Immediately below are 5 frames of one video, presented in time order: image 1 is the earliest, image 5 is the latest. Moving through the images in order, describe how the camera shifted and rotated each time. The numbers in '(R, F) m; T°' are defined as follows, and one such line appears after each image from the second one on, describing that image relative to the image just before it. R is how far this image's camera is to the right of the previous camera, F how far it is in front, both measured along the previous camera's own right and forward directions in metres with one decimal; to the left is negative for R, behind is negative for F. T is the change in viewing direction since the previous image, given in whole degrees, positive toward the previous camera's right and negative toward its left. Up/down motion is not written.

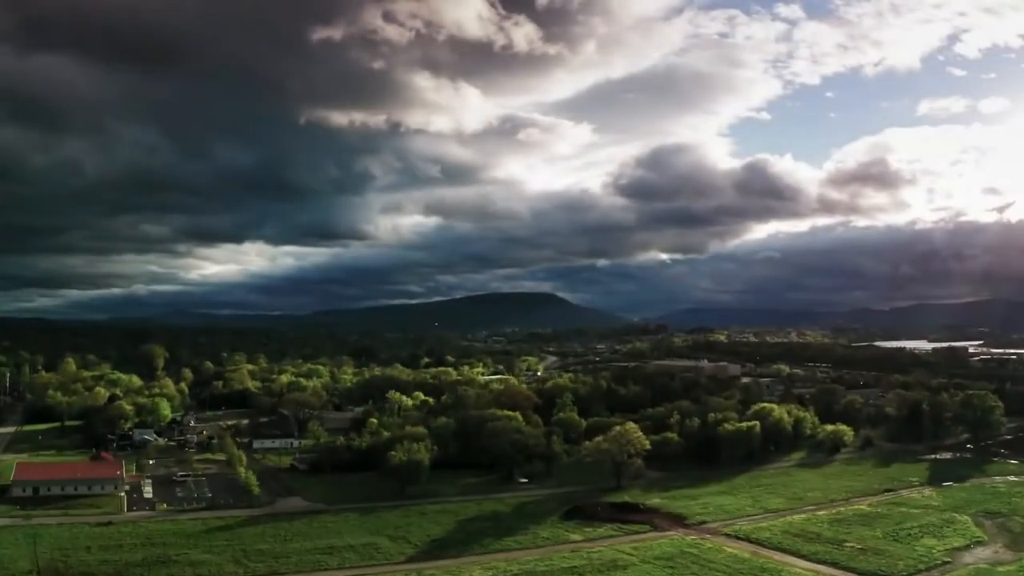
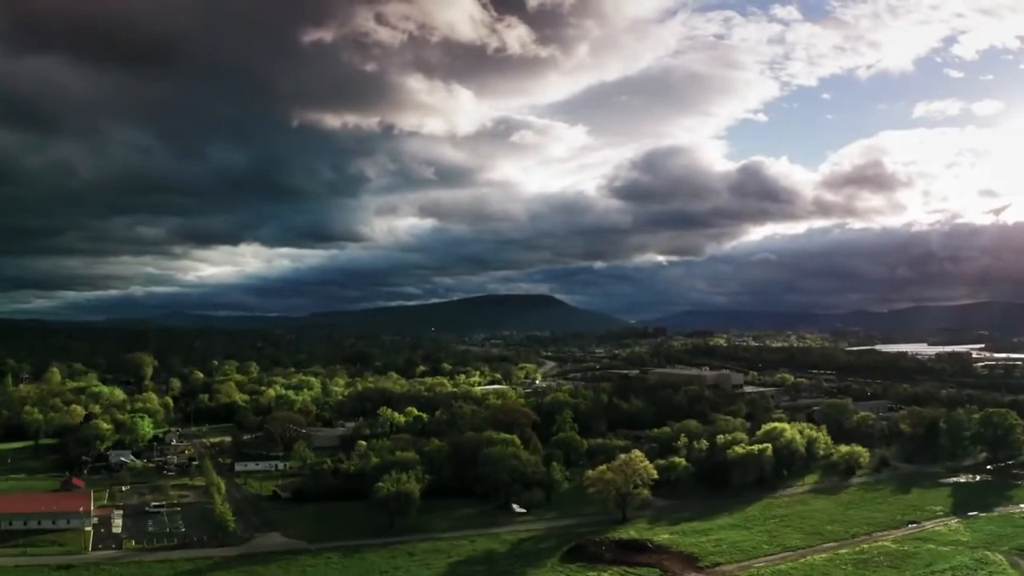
(0.0, +1.4) m; 0°
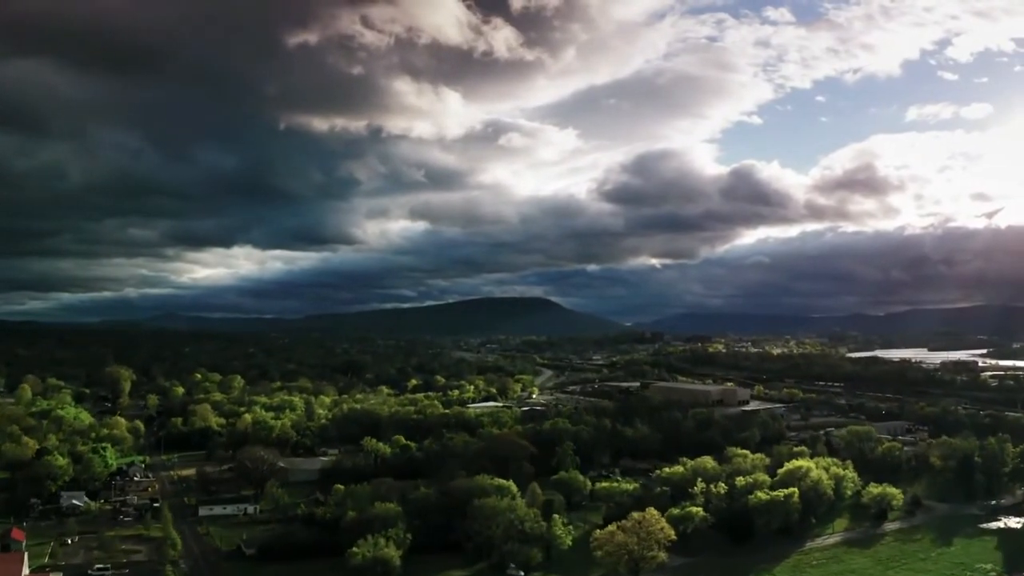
(0.0, +2.5) m; 0°
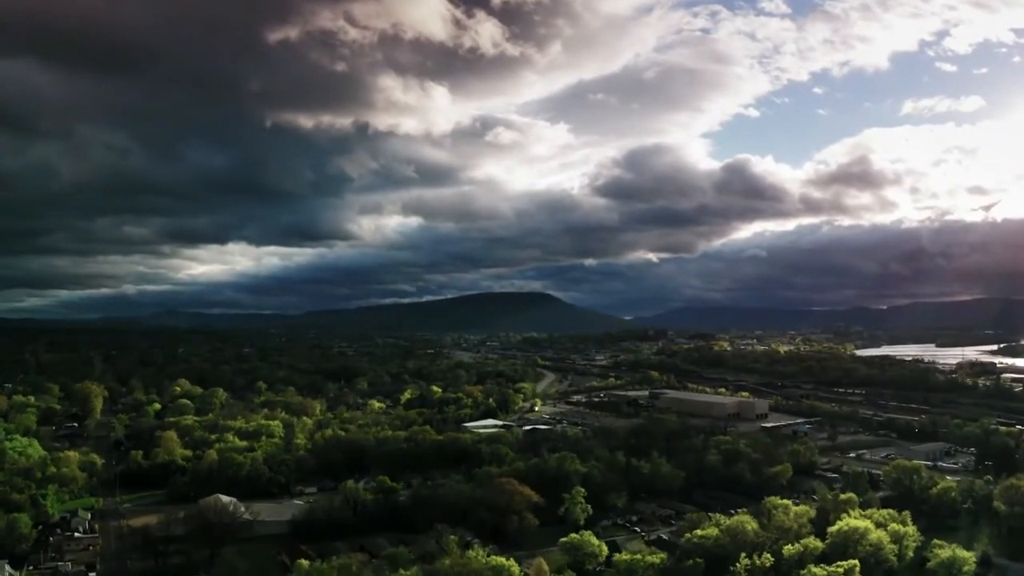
(0.0, +3.8) m; 0°
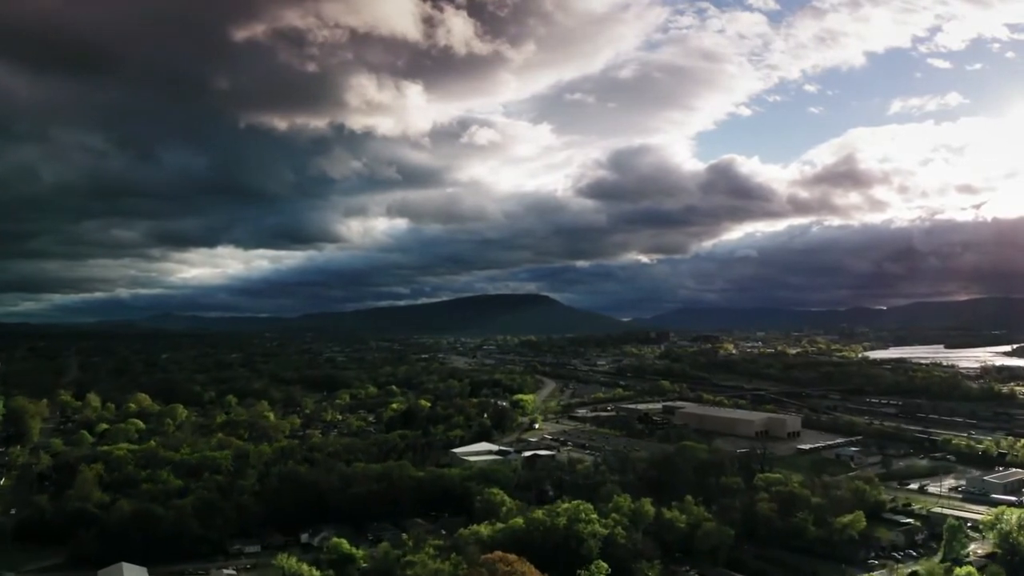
(0.0, +6.3) m; 0°
